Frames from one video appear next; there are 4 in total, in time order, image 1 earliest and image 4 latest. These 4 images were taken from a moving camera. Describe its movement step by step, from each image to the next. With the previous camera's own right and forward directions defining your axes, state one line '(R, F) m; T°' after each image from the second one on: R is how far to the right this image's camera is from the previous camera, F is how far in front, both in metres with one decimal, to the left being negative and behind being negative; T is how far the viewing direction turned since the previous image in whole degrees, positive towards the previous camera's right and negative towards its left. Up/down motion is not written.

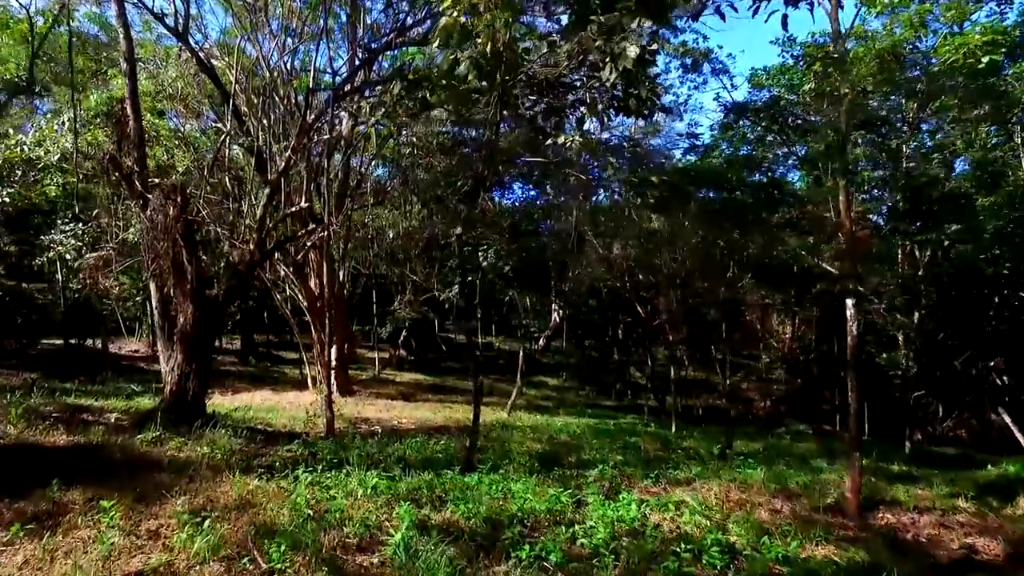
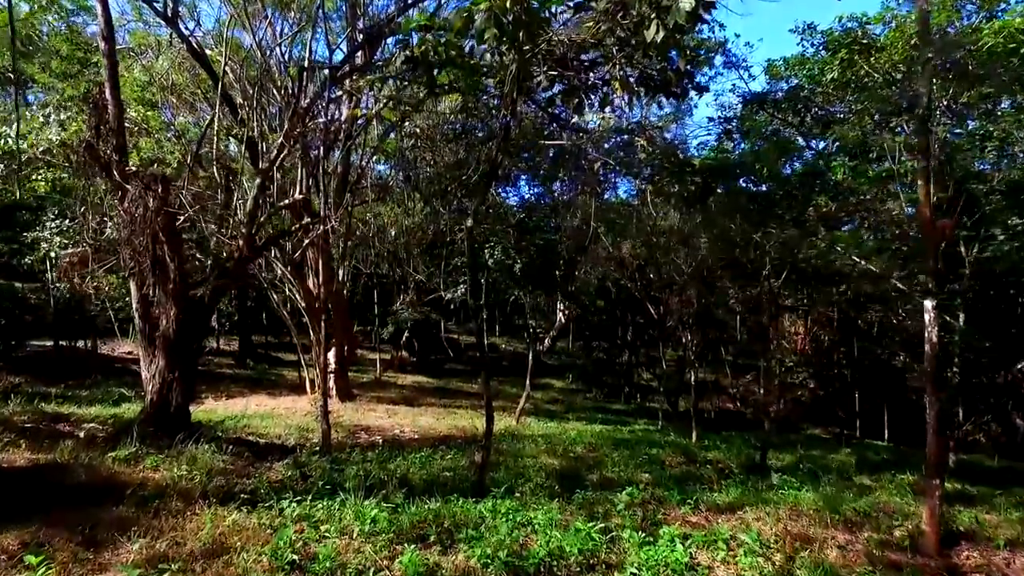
(-0.2, +0.7) m; 0°
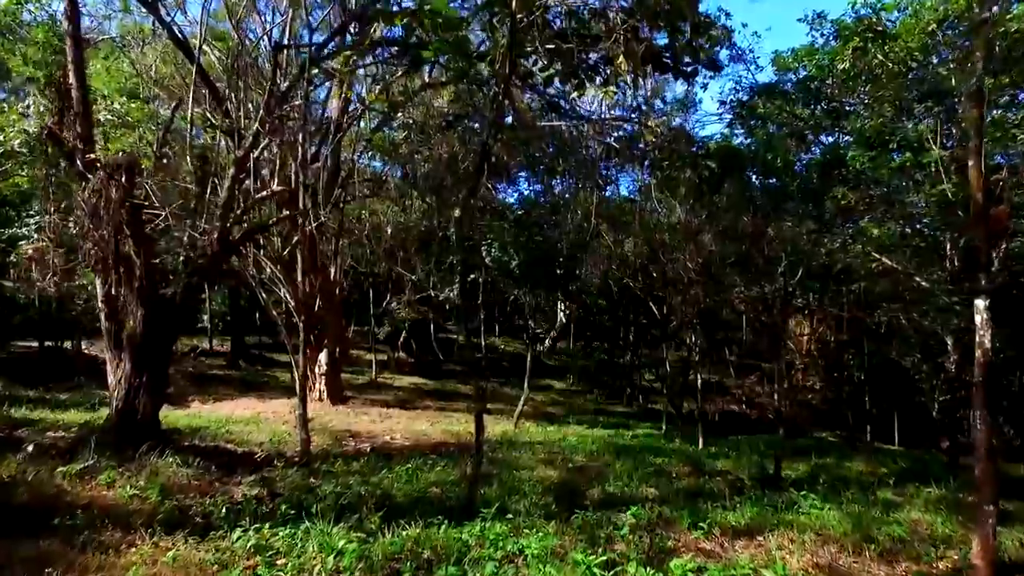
(+0.1, +0.6) m; 0°
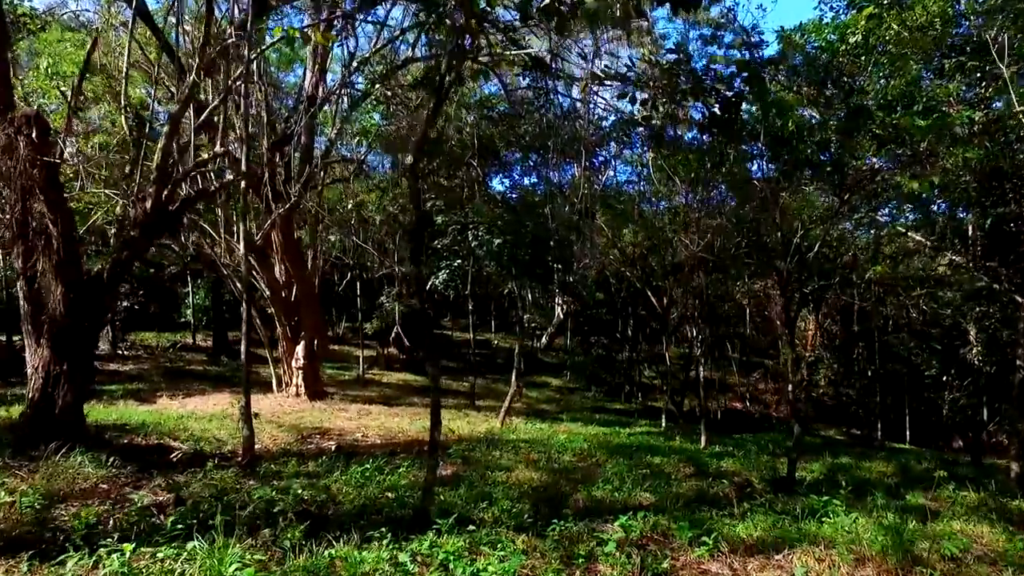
(+0.3, +0.9) m; 0°
